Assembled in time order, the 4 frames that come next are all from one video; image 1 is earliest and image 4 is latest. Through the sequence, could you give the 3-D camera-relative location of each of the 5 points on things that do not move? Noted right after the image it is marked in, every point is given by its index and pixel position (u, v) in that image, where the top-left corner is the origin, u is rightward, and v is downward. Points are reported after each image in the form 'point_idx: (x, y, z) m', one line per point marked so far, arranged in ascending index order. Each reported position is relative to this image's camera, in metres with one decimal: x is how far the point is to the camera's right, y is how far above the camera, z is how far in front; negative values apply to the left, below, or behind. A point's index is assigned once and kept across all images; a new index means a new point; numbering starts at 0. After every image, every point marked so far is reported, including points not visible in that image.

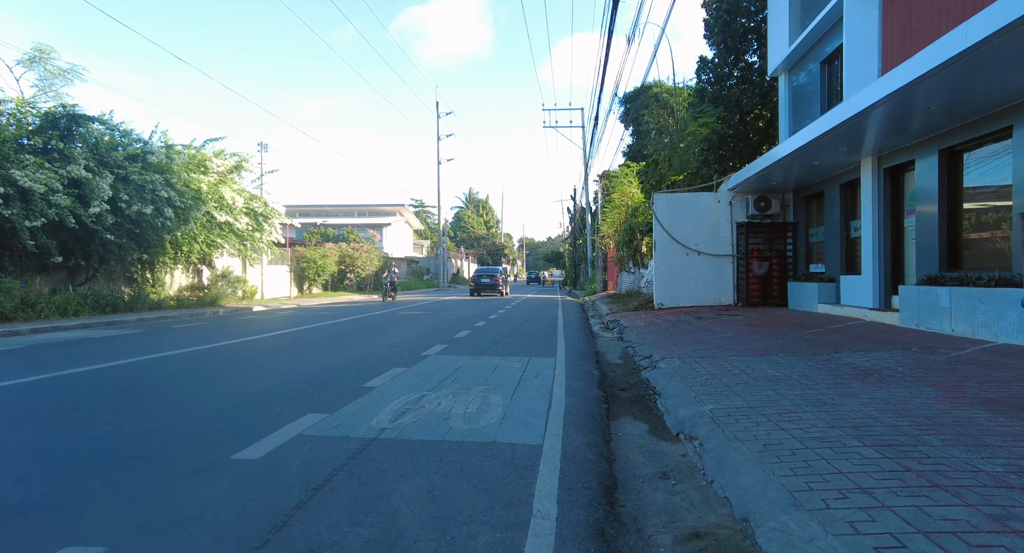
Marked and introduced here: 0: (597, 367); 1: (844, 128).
0: (+1.3, -1.4, +7.8) m
1: (+6.7, +3.0, +10.6) m
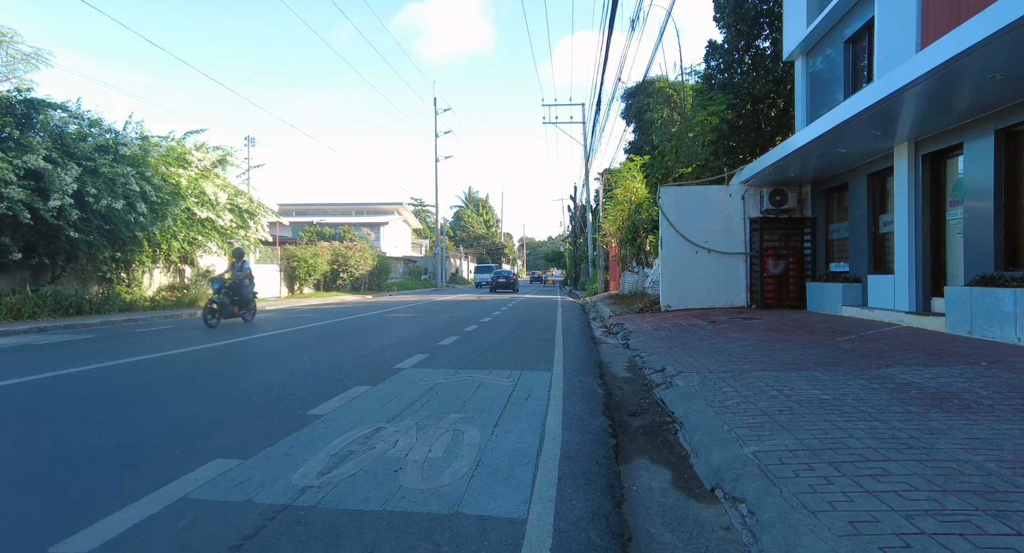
0: (+1.1, -1.4, +6.6) m
1: (+6.5, +3.0, +9.4) m
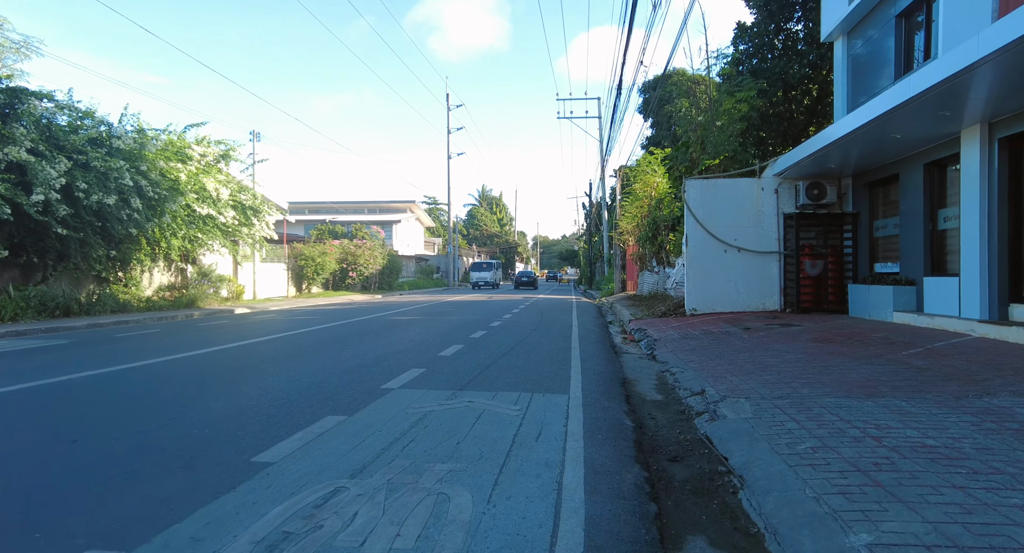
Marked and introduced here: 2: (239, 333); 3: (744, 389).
0: (+1.2, -1.4, +5.4) m
1: (+6.7, +2.9, +8.1) m
2: (-7.5, -1.5, +14.2) m
3: (+2.6, -1.2, +5.8) m
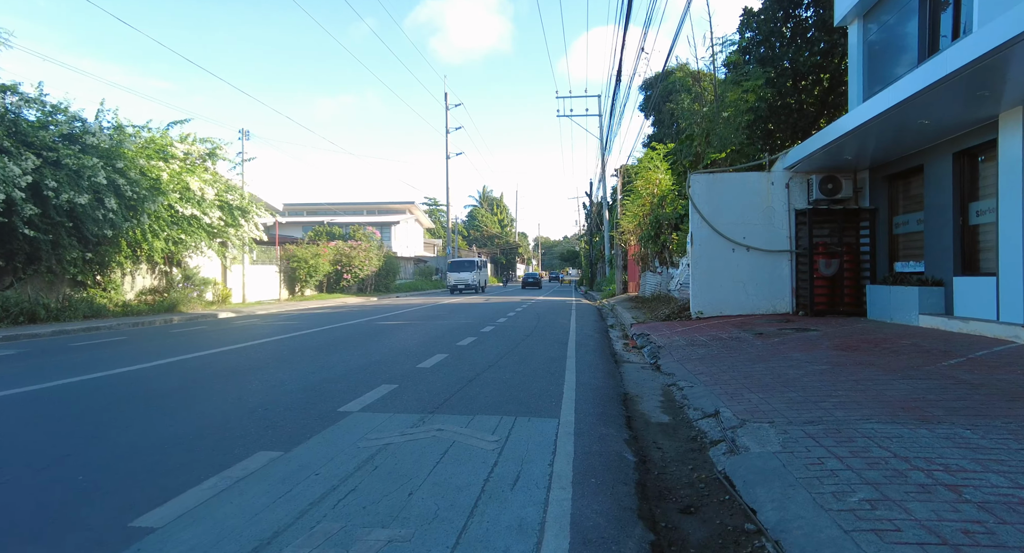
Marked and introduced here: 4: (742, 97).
0: (+1.0, -1.4, +4.6) m
1: (+6.5, +2.9, +7.2) m
2: (-7.6, -1.6, +13.4) m
3: (+2.4, -1.3, +4.9) m
4: (+6.9, +5.4, +15.6) m
